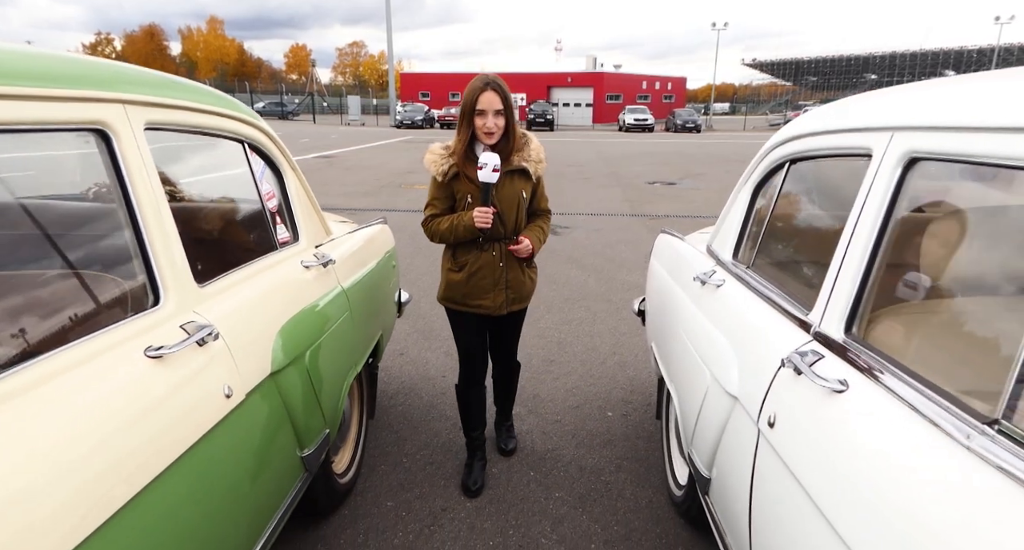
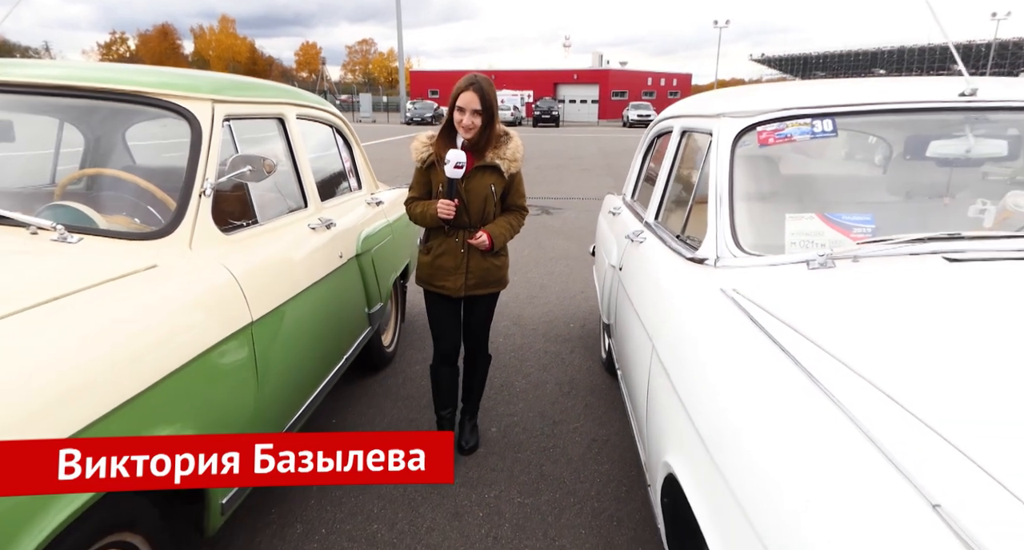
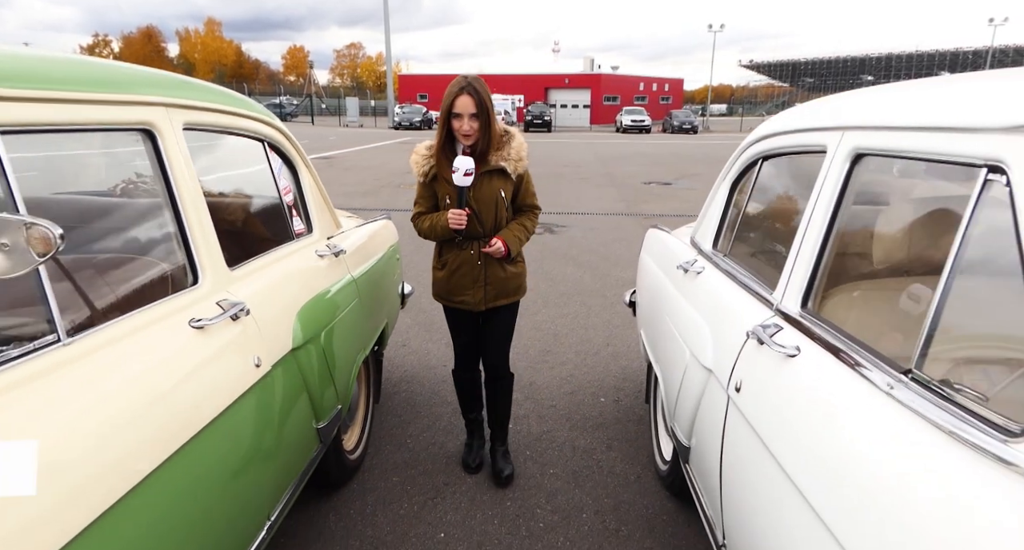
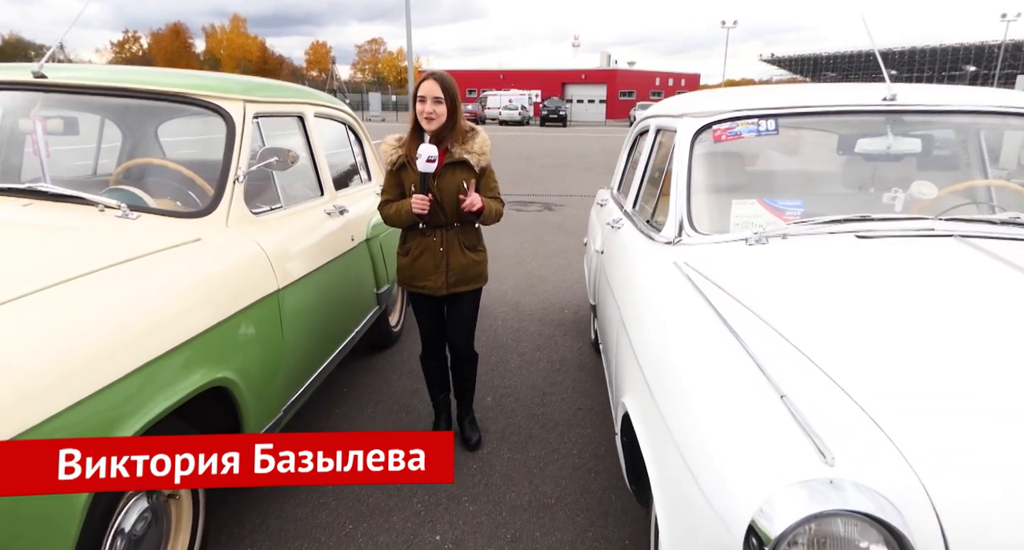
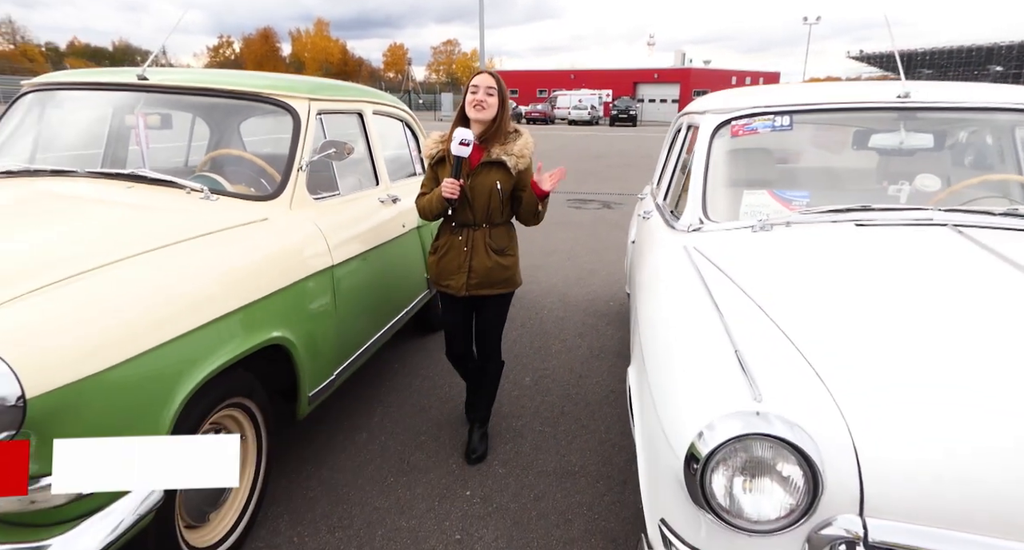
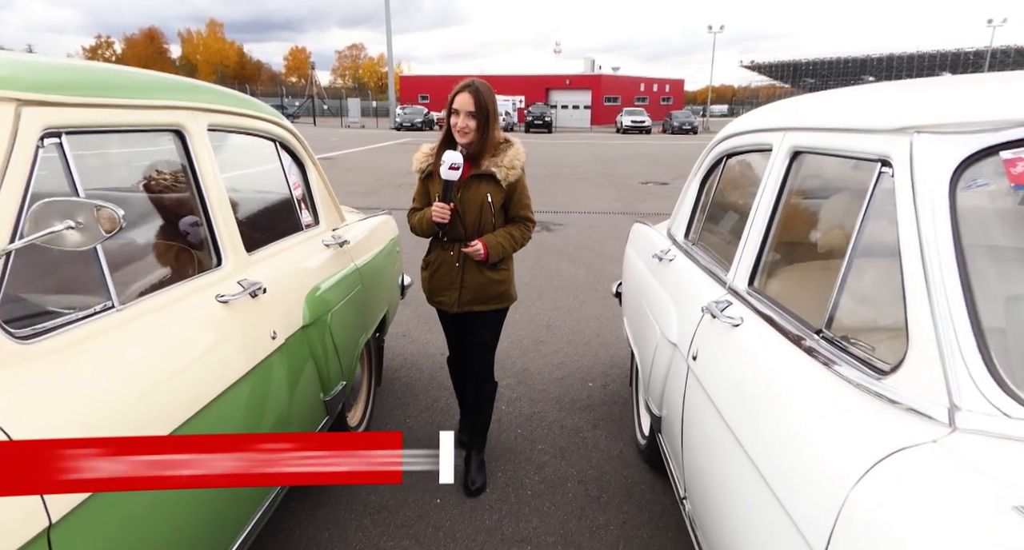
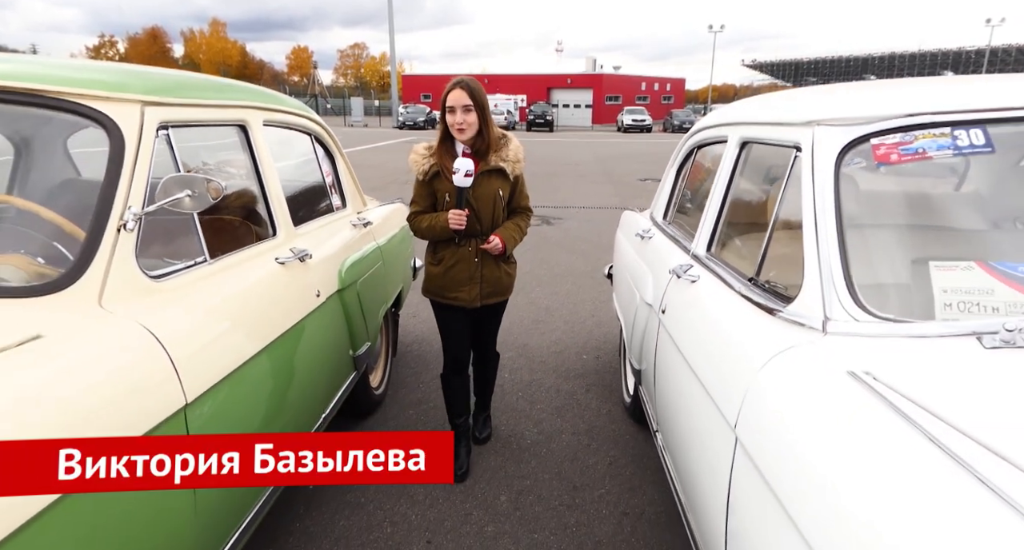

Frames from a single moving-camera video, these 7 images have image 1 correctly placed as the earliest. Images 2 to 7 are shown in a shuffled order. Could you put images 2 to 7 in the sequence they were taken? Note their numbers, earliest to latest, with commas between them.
3, 6, 7, 2, 4, 5
